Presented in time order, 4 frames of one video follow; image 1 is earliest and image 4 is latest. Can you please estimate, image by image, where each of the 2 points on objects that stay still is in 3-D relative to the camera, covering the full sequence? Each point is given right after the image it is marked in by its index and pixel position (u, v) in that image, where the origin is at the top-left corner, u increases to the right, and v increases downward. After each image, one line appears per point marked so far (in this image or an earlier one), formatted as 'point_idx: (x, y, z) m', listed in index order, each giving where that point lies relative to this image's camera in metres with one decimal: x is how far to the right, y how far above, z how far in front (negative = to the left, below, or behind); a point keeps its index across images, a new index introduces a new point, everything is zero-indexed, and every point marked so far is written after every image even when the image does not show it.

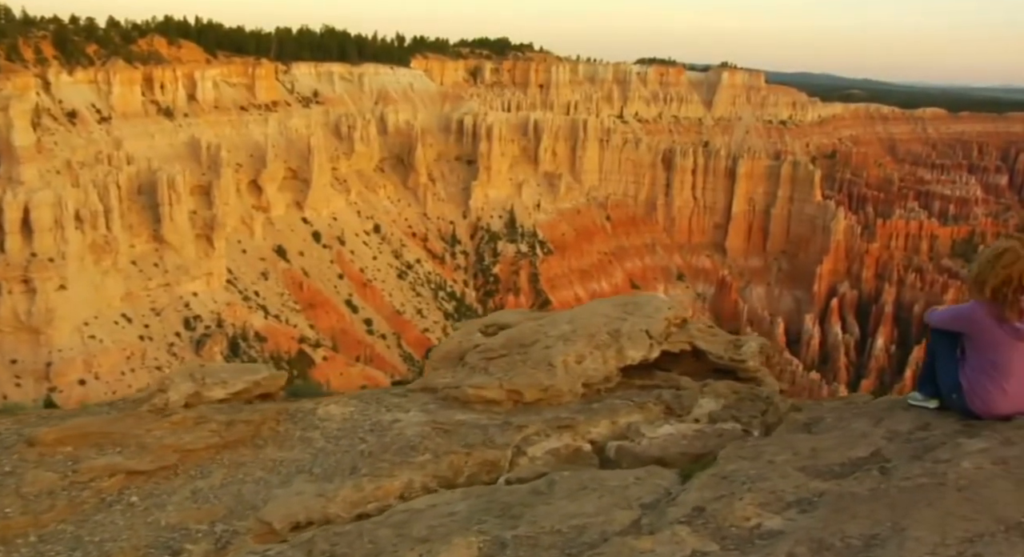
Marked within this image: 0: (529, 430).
0: (+0.1, -1.3, +6.6) m
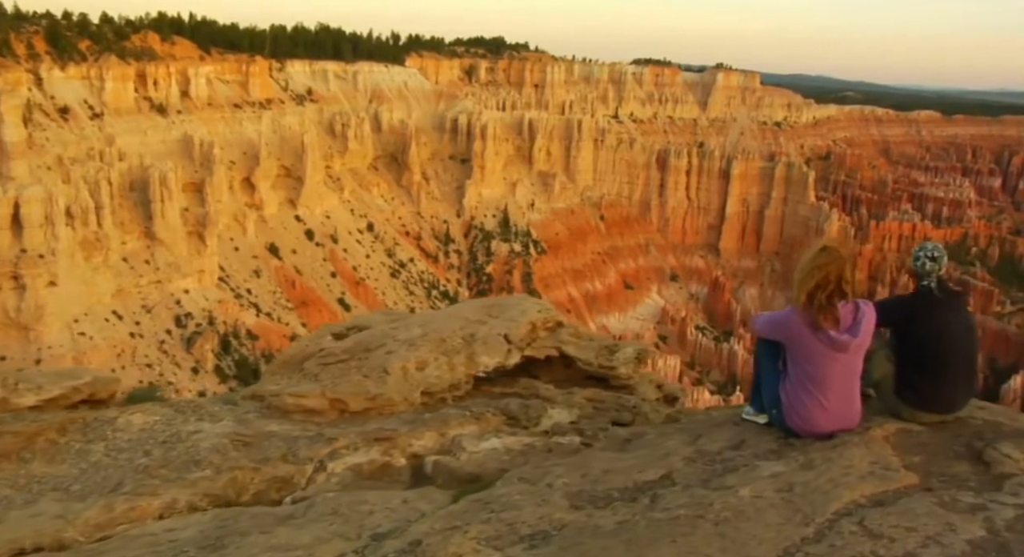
0: (-1.4, -1.3, +6.1) m
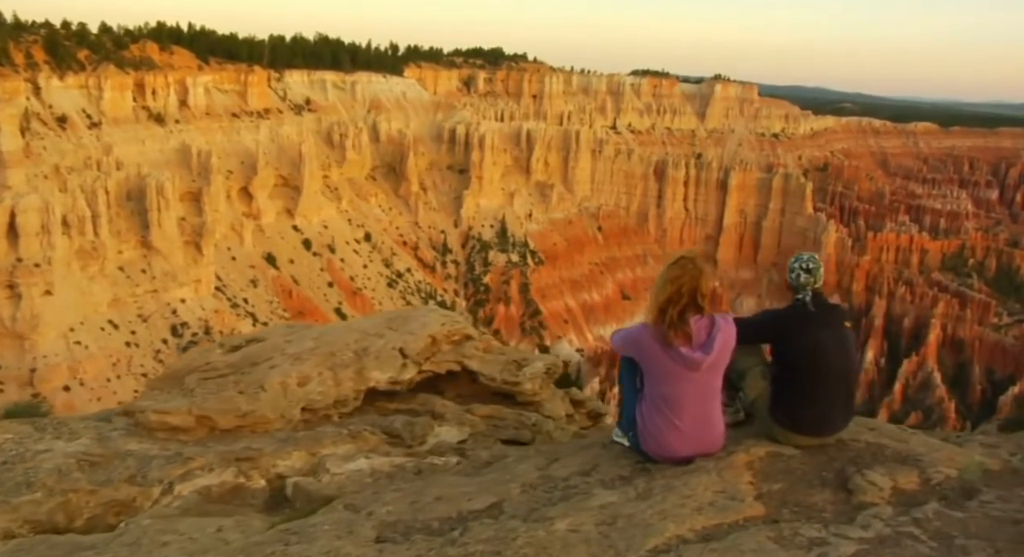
0: (-2.3, -1.4, +5.7) m
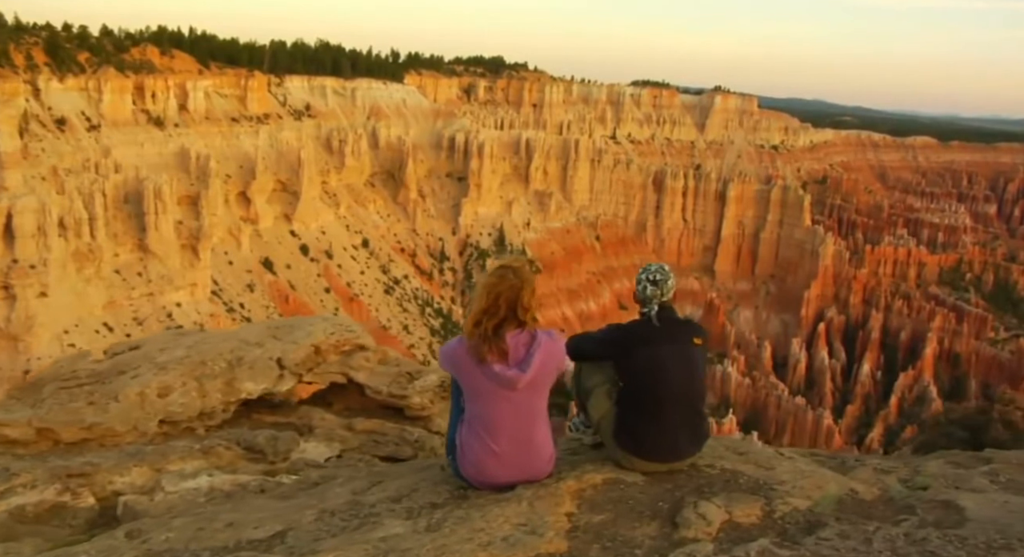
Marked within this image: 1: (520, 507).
0: (-3.4, -1.4, +5.3) m
1: (+0.1, -1.2, +3.9) m
